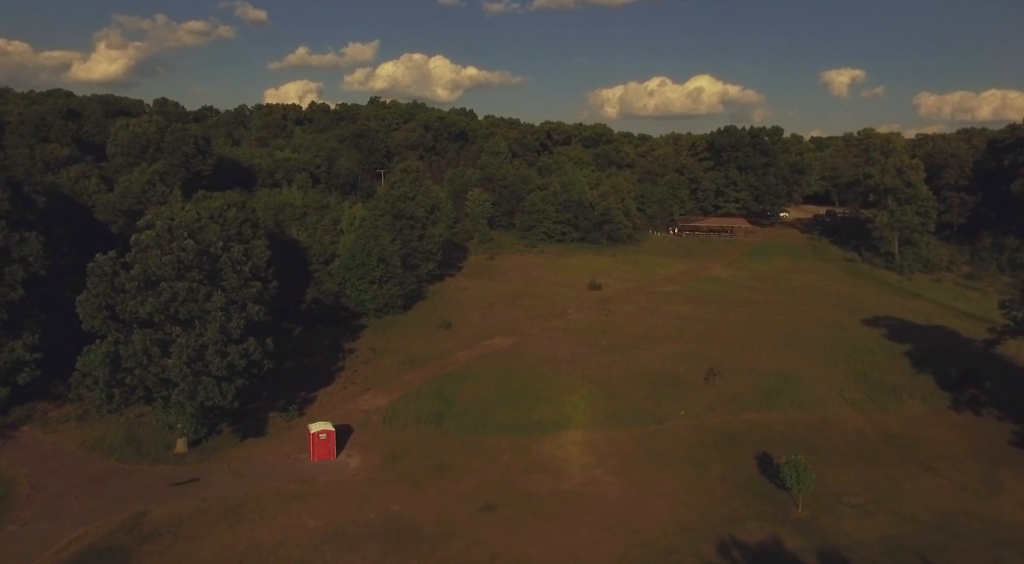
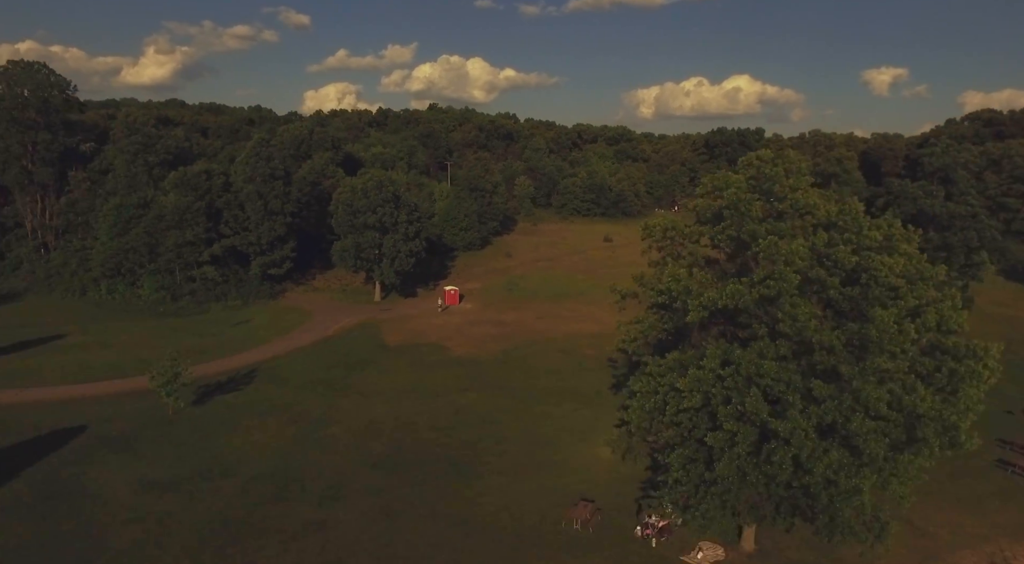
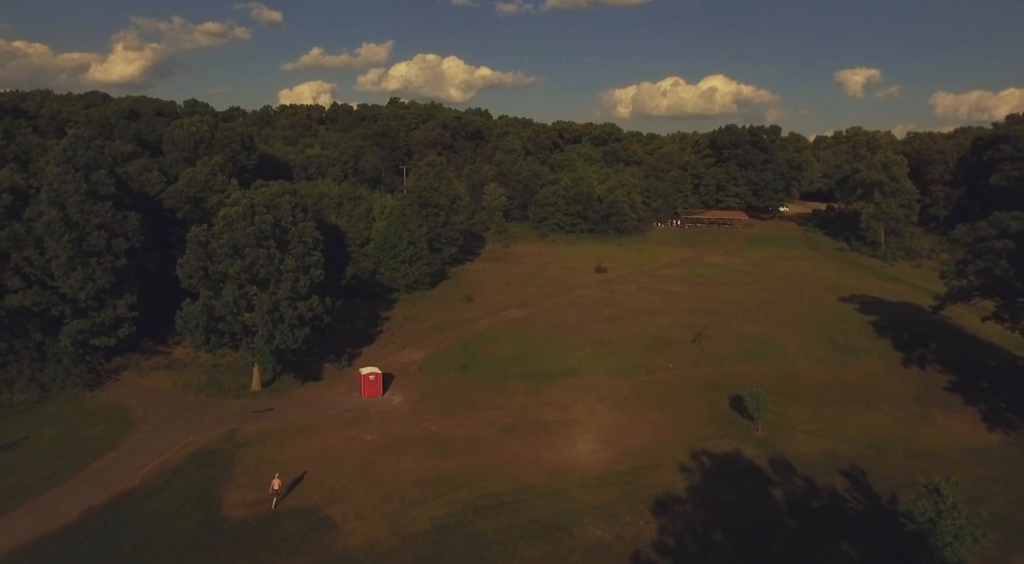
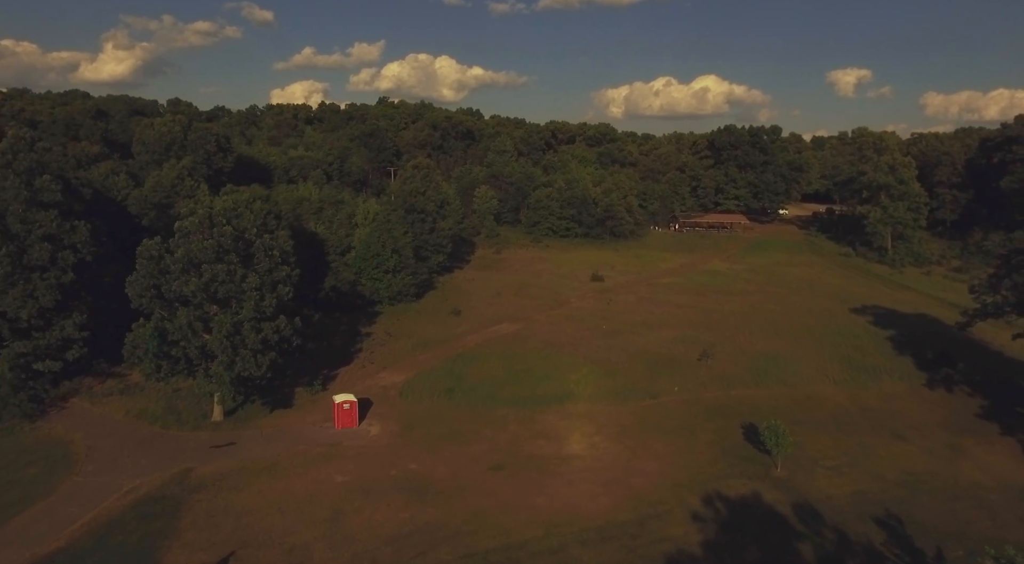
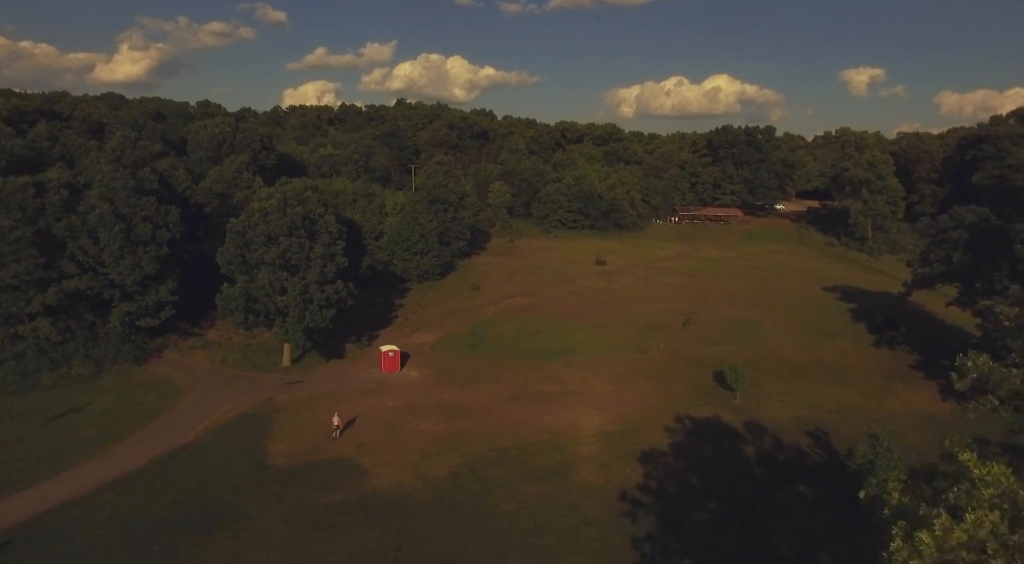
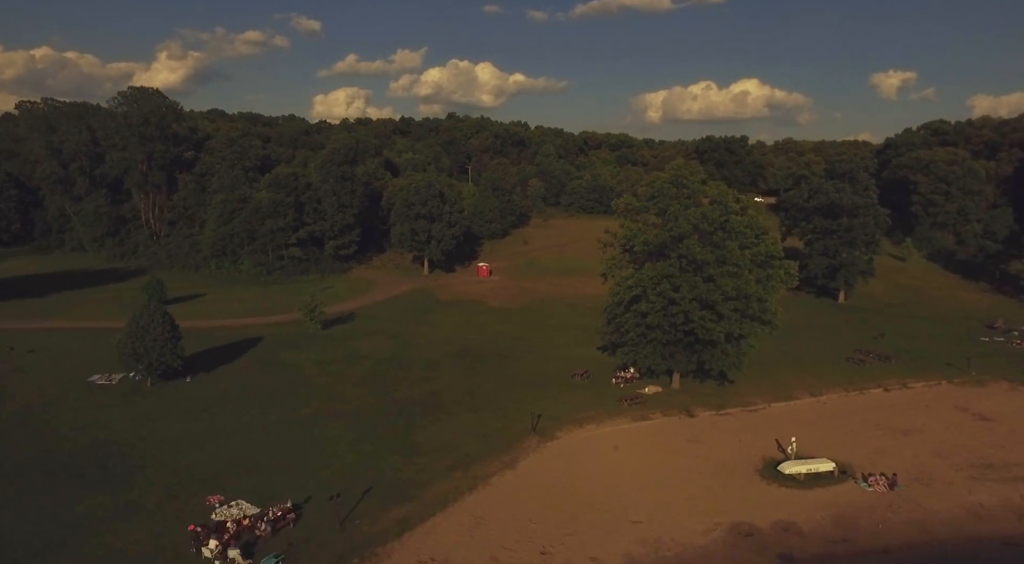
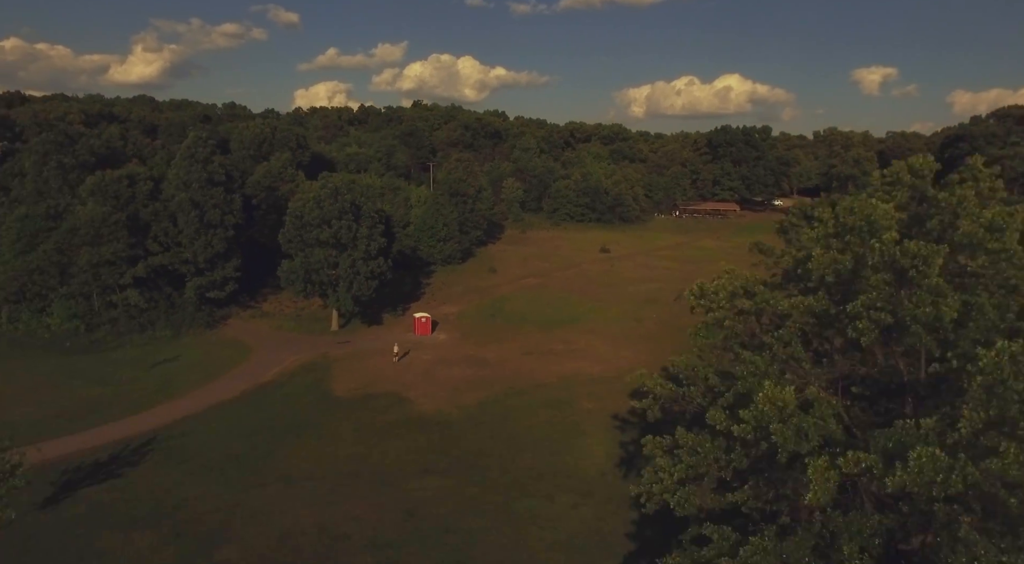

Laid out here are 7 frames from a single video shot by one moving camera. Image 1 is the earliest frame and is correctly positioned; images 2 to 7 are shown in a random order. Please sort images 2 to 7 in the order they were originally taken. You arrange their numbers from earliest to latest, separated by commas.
4, 3, 5, 7, 2, 6
